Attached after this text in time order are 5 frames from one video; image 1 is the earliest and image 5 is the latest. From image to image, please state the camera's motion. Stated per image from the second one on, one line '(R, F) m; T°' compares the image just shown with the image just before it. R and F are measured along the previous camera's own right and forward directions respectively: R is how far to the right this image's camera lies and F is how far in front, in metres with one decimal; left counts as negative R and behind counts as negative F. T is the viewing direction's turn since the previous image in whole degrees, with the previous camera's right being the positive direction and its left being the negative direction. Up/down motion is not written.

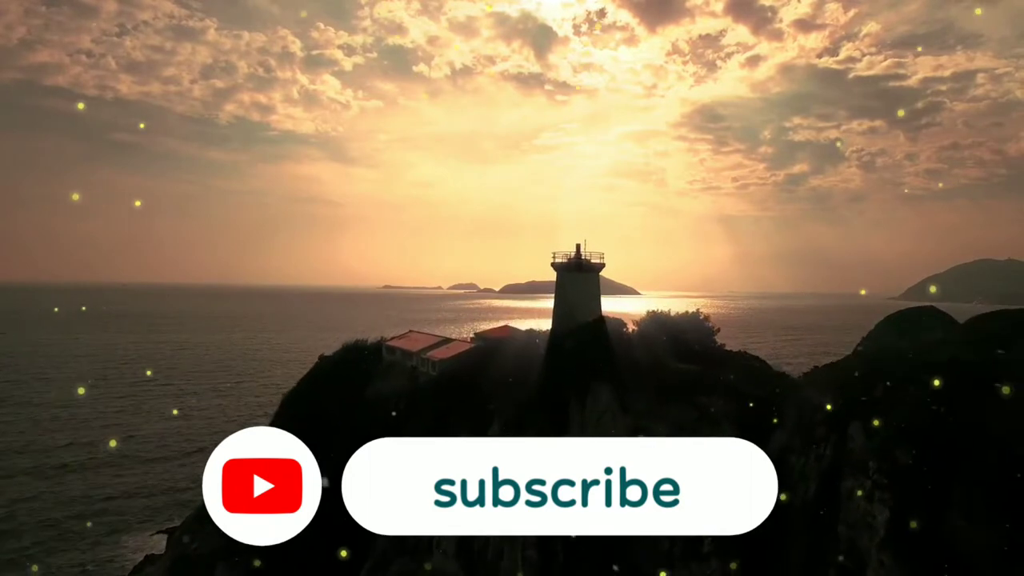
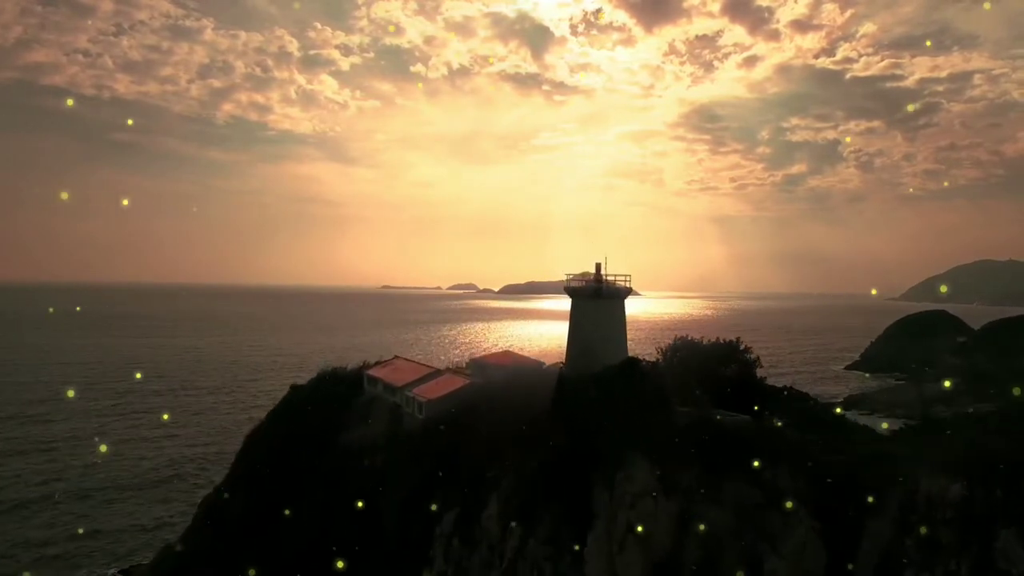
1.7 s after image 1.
(-0.9, +0.2) m; 0°
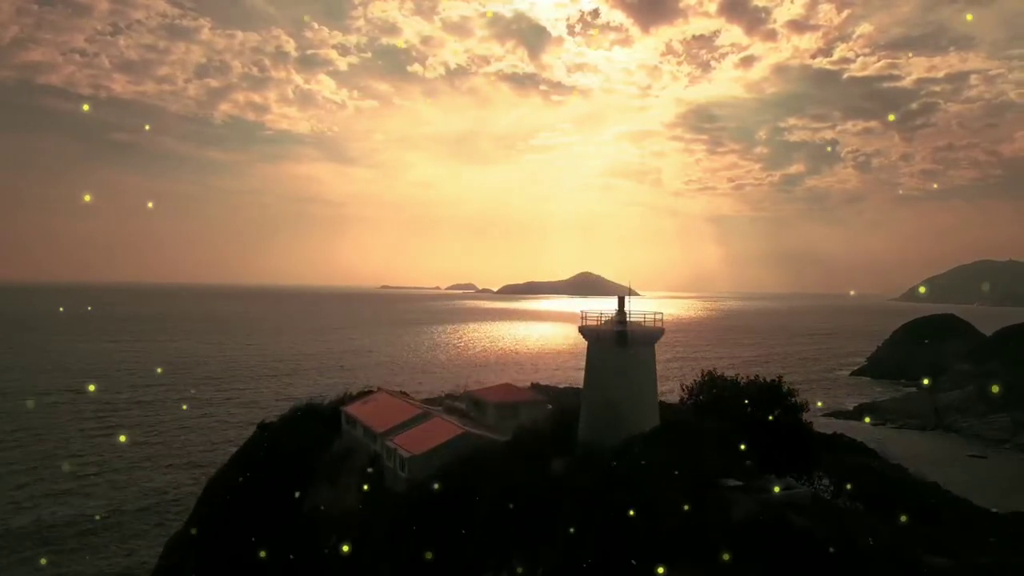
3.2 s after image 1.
(-0.8, -0.1) m; 0°
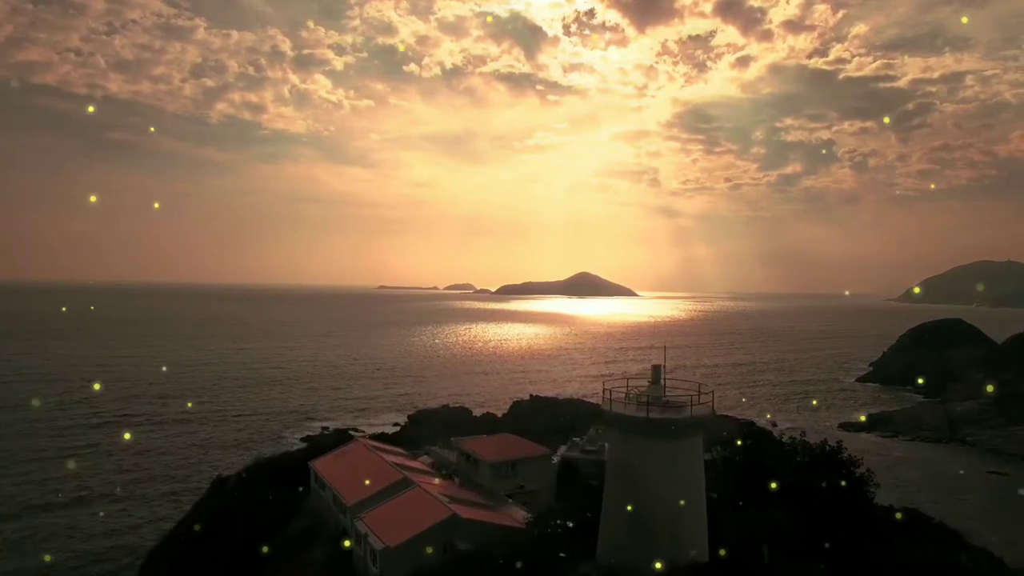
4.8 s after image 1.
(-0.3, +0.7) m; 0°
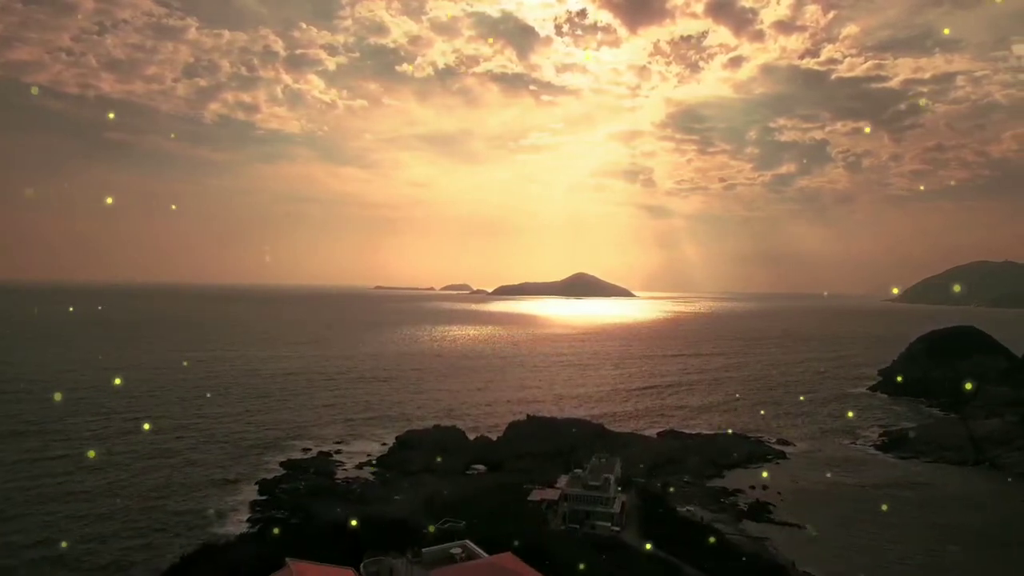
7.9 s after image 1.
(0.0, +1.8) m; 0°
